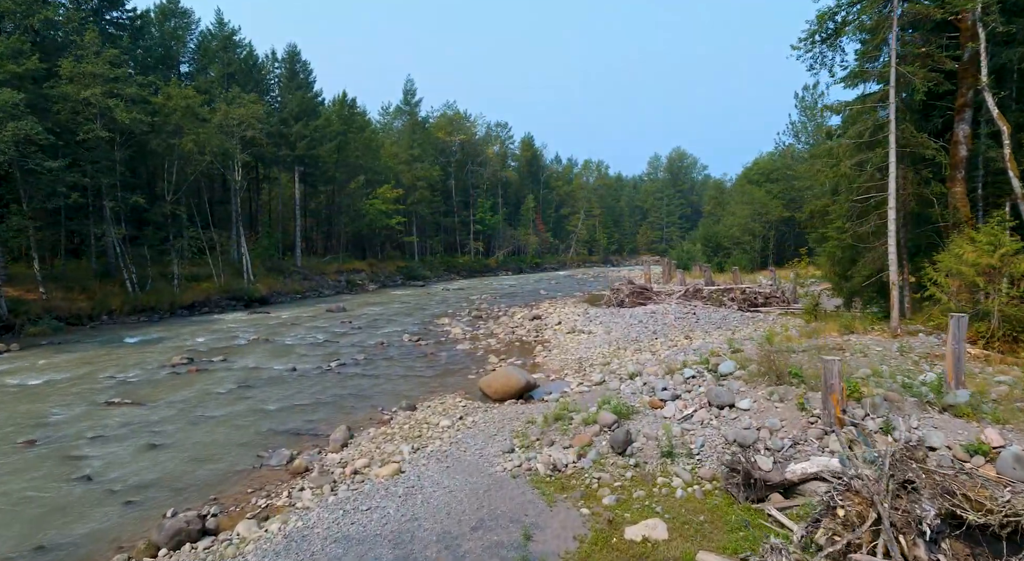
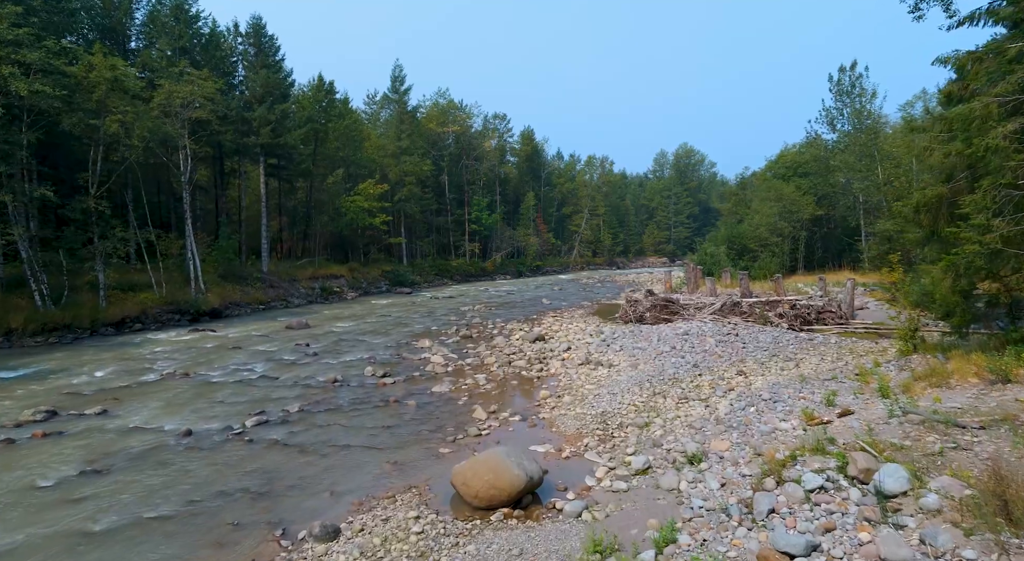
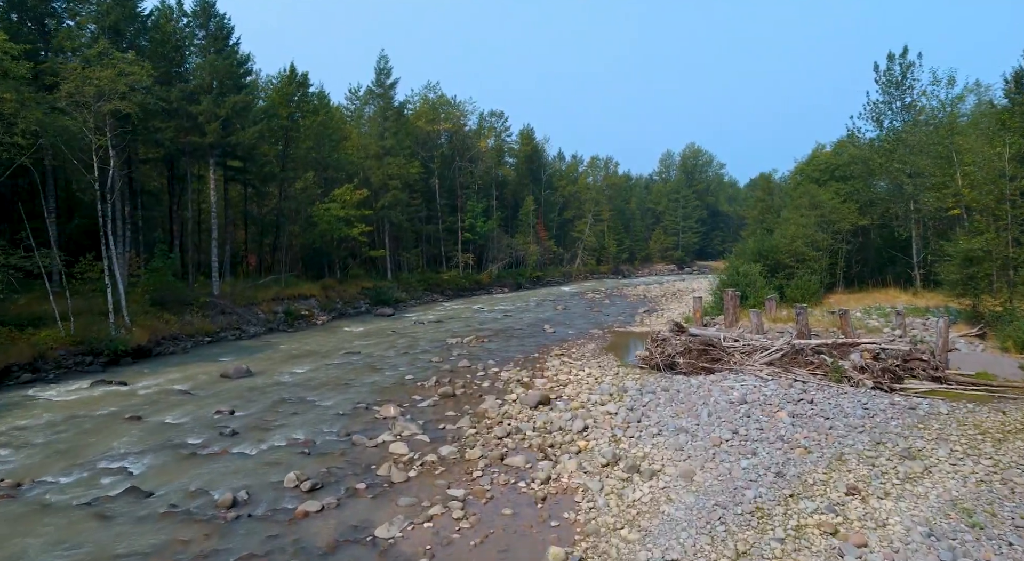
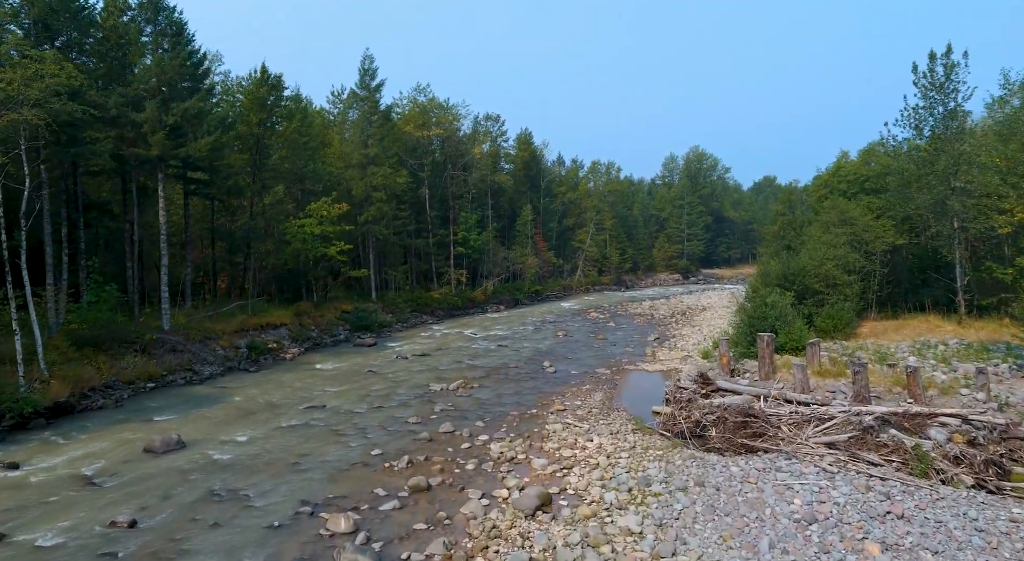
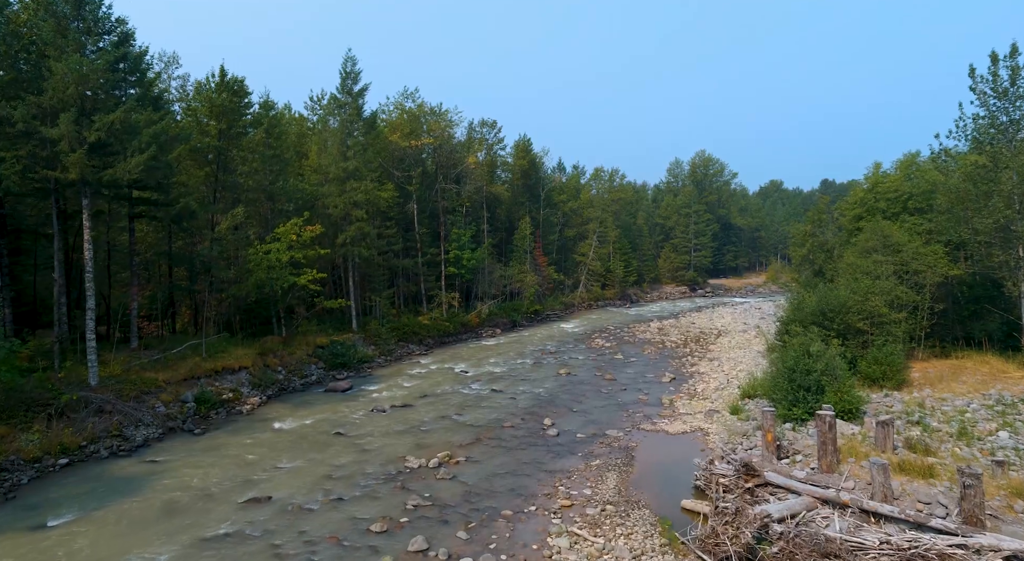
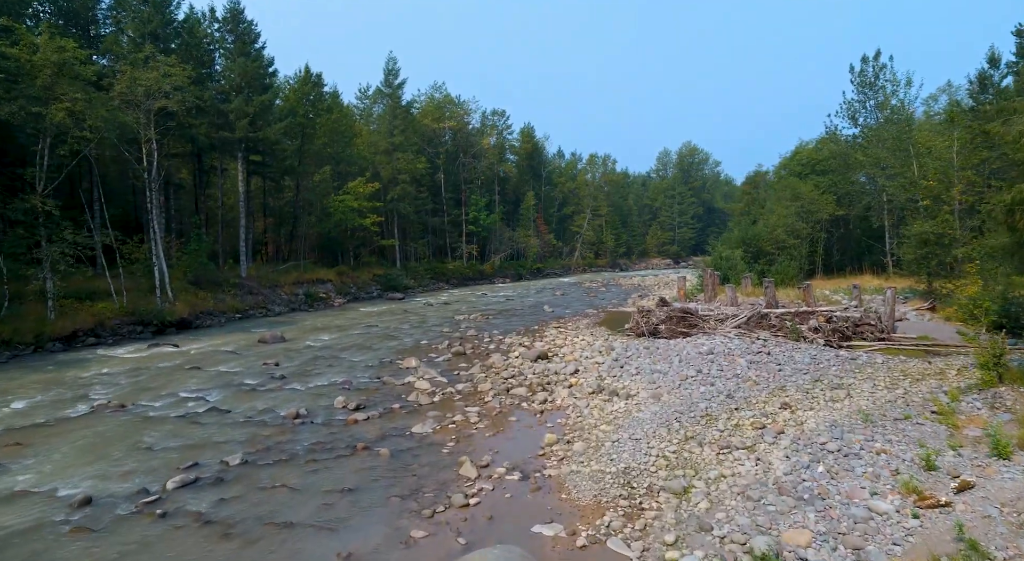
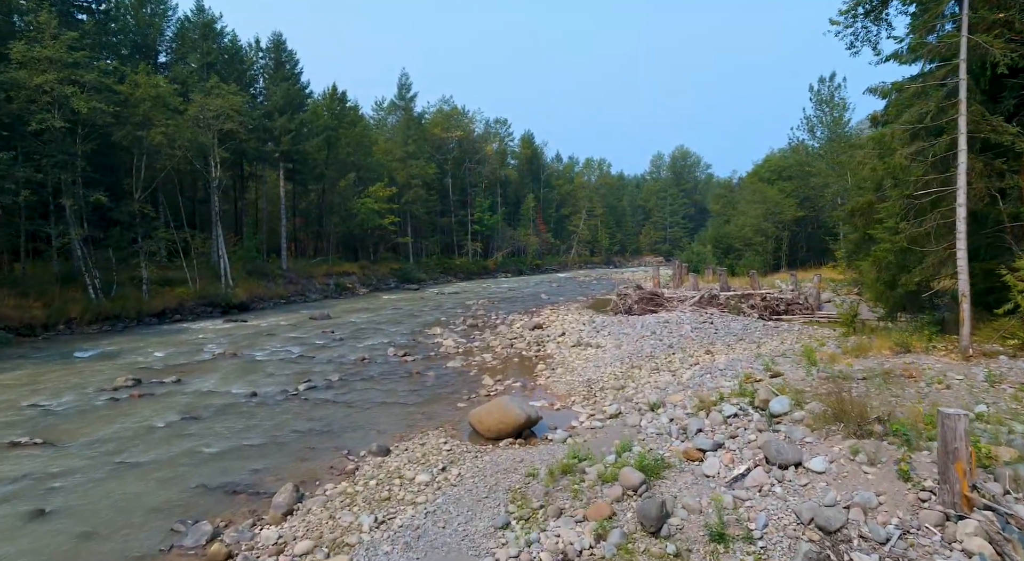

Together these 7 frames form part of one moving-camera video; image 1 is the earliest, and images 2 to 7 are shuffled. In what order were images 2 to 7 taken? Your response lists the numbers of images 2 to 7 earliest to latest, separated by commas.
7, 2, 6, 3, 4, 5
